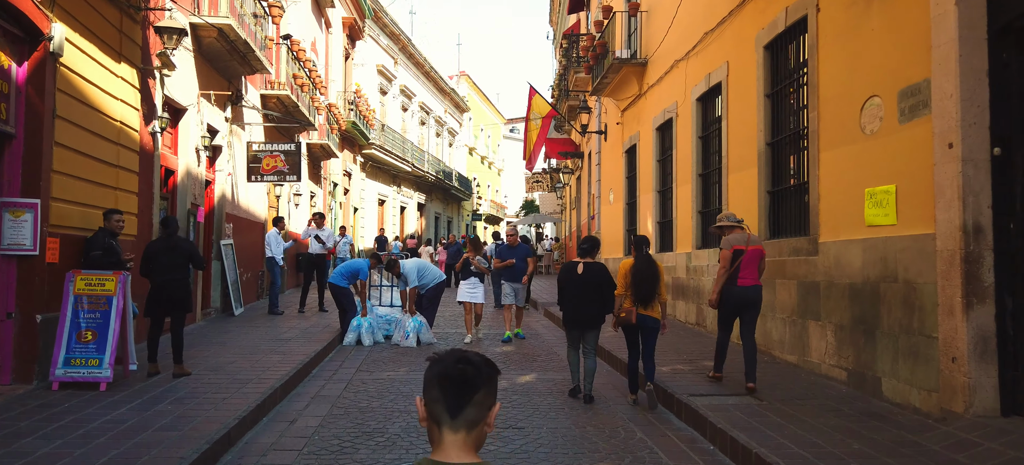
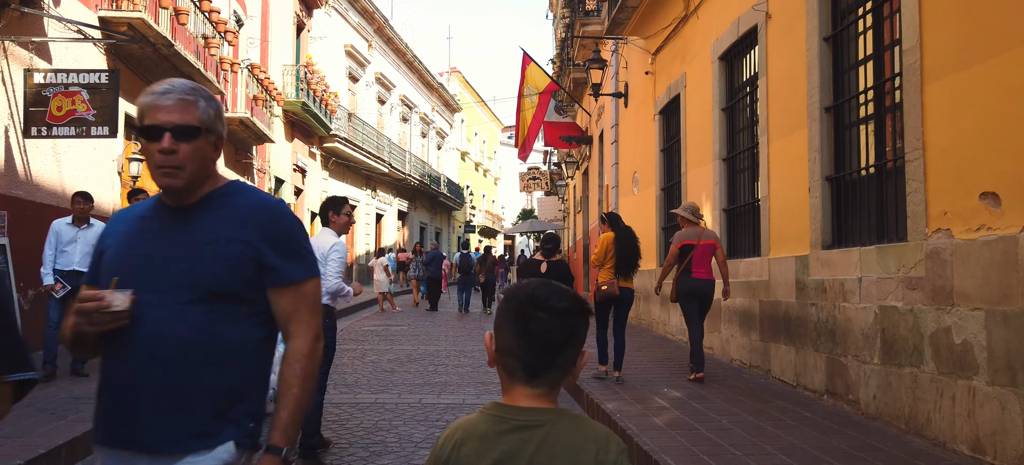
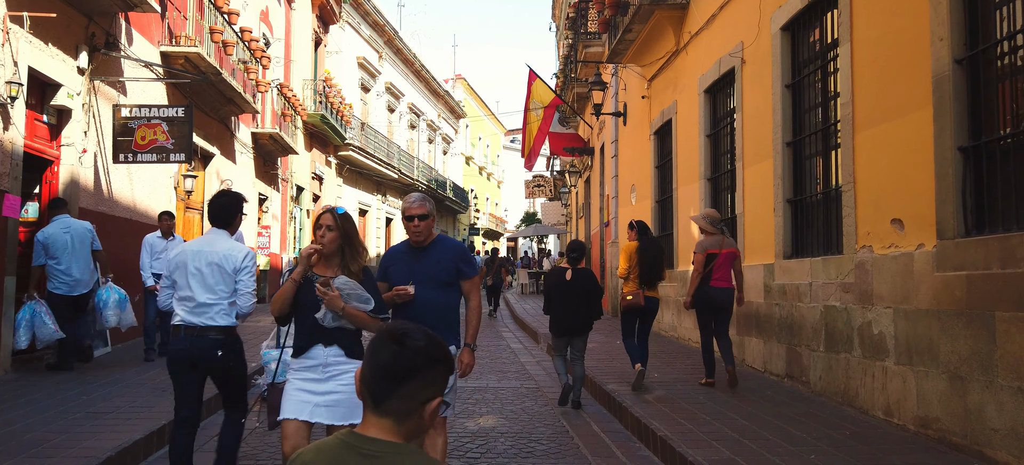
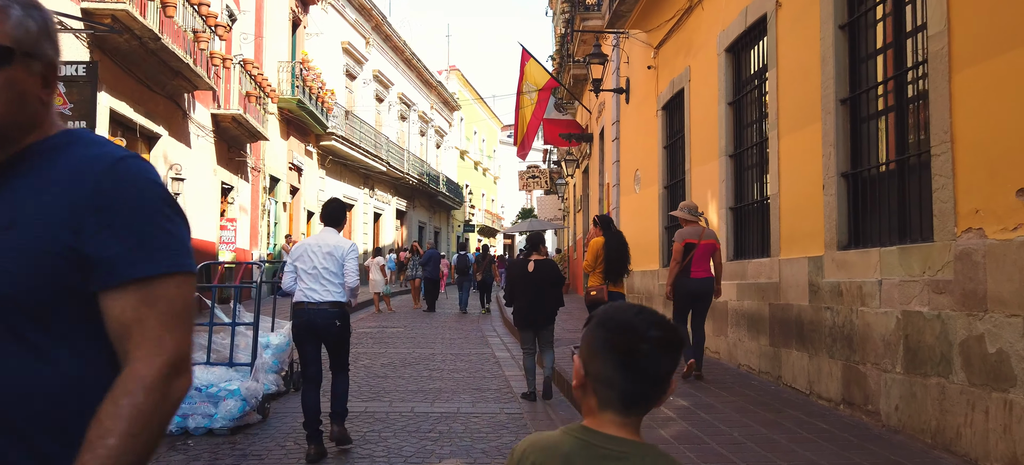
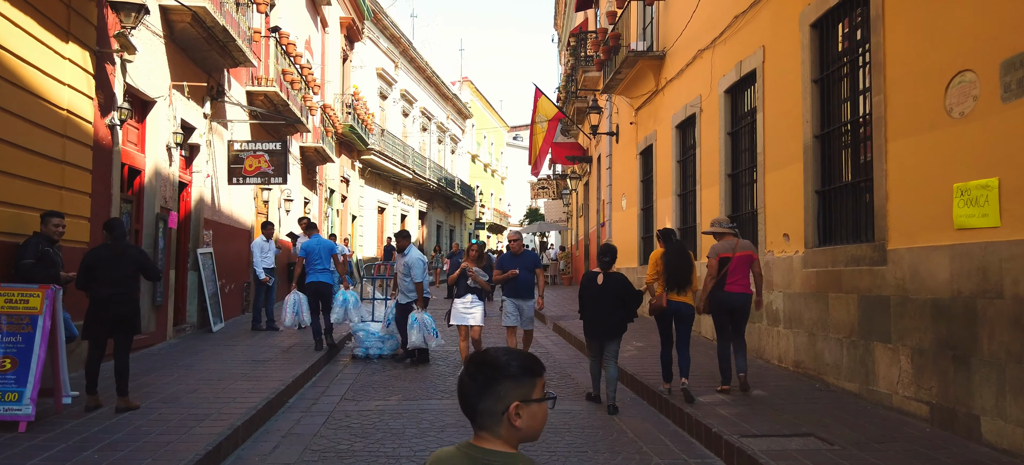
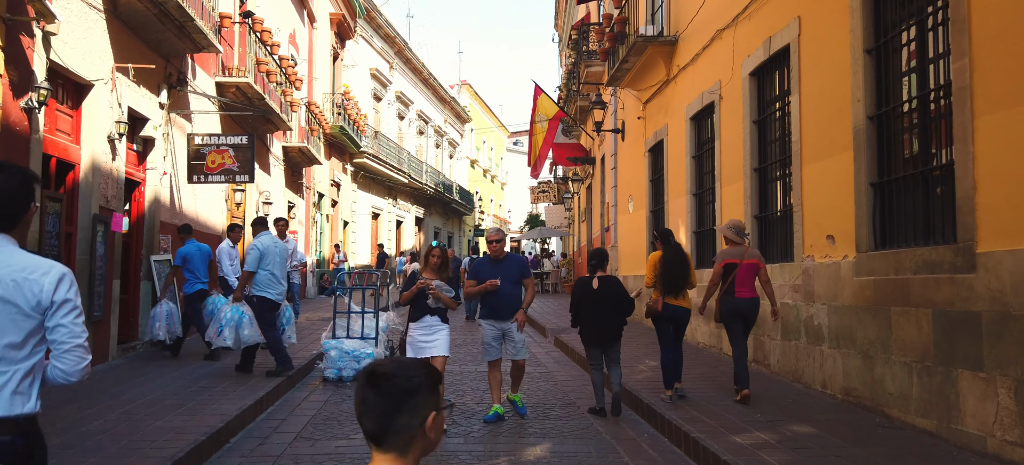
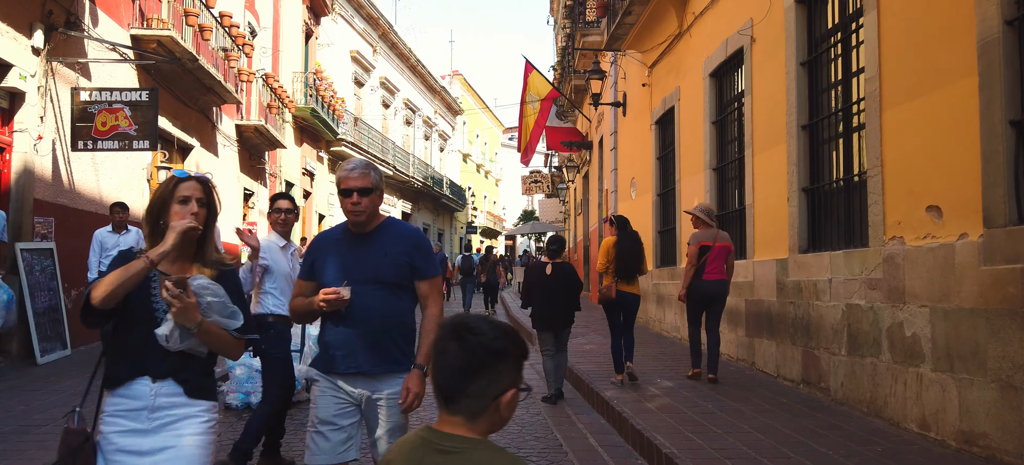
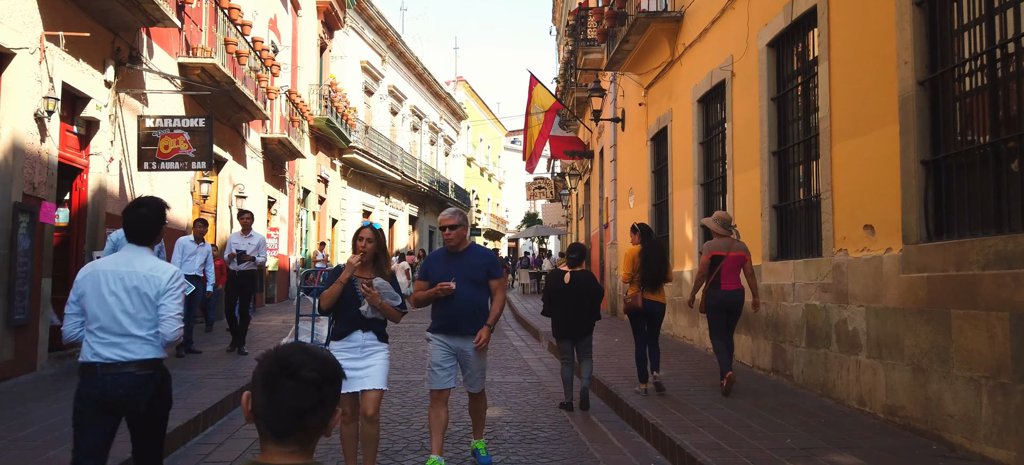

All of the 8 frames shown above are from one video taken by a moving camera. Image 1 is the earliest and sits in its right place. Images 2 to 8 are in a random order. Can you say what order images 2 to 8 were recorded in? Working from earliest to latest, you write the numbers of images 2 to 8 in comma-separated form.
5, 6, 8, 3, 7, 2, 4
